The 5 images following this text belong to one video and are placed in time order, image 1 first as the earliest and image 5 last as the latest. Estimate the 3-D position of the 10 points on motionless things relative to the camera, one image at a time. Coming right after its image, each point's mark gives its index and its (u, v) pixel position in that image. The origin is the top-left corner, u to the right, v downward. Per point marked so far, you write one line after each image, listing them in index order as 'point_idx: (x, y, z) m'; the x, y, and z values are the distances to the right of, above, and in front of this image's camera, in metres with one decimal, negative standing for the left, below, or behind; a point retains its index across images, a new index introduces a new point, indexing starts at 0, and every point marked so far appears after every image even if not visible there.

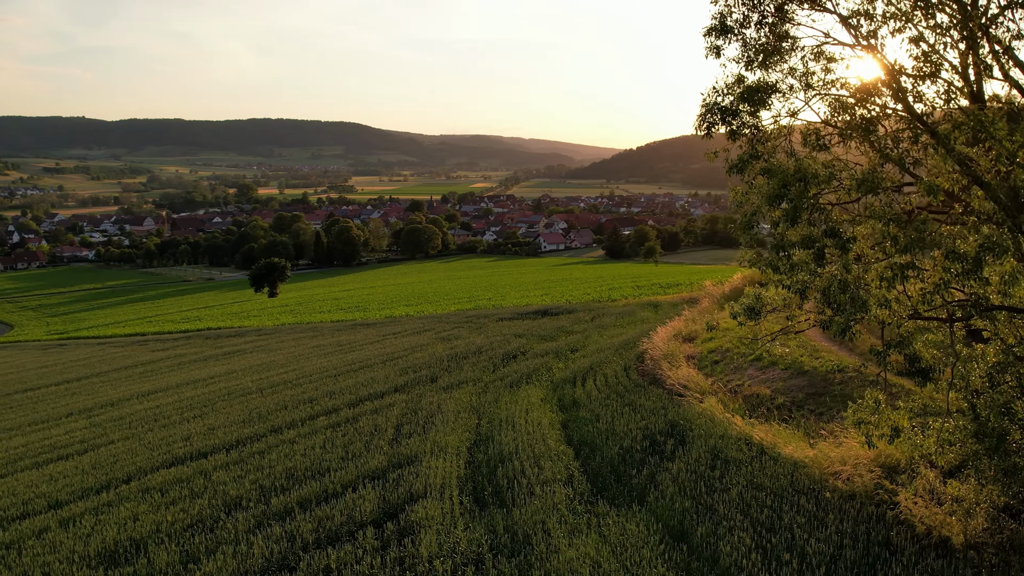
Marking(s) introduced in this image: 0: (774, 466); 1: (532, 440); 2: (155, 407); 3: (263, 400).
0: (+2.0, -1.3, +7.6) m
1: (+0.2, -1.5, +9.9) m
2: (-5.6, -1.9, +16.0) m
3: (-3.7, -1.7, +14.8) m
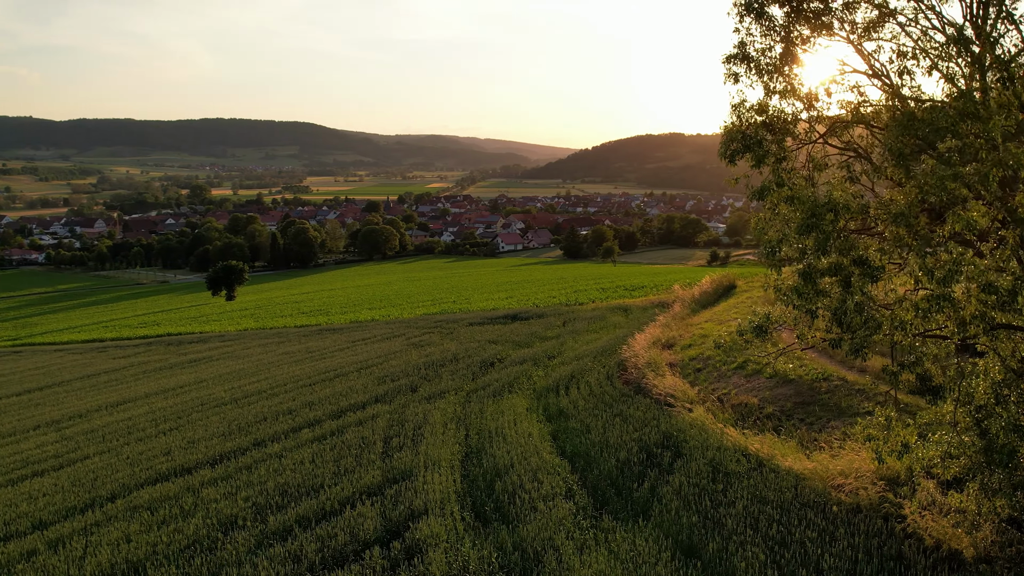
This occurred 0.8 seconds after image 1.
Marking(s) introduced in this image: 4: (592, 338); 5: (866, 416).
0: (+2.0, -1.4, +7.7) m
1: (+0.1, -1.6, +9.9) m
2: (-6.0, -2.0, +15.7) m
3: (-3.9, -1.8, +14.7) m
4: (+1.4, -0.9, +17.6) m
5: (+3.2, -1.2, +9.2) m
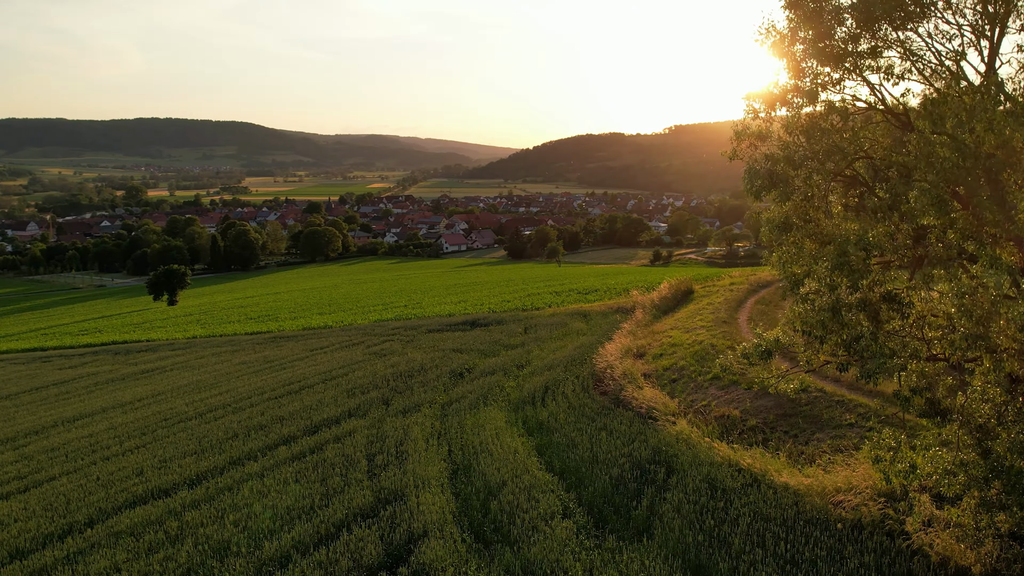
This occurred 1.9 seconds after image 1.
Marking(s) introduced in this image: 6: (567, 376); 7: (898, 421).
0: (+2.0, -1.6, +7.9) m
1: (0.0, -1.8, +9.9) m
2: (-6.4, -2.3, +15.4) m
3: (-4.3, -2.0, +14.4) m
4: (+0.8, -1.0, +17.7) m
5: (+3.1, -1.3, +9.4) m
6: (+0.8, -1.2, +14.3) m
7: (+3.5, -1.2, +9.1) m
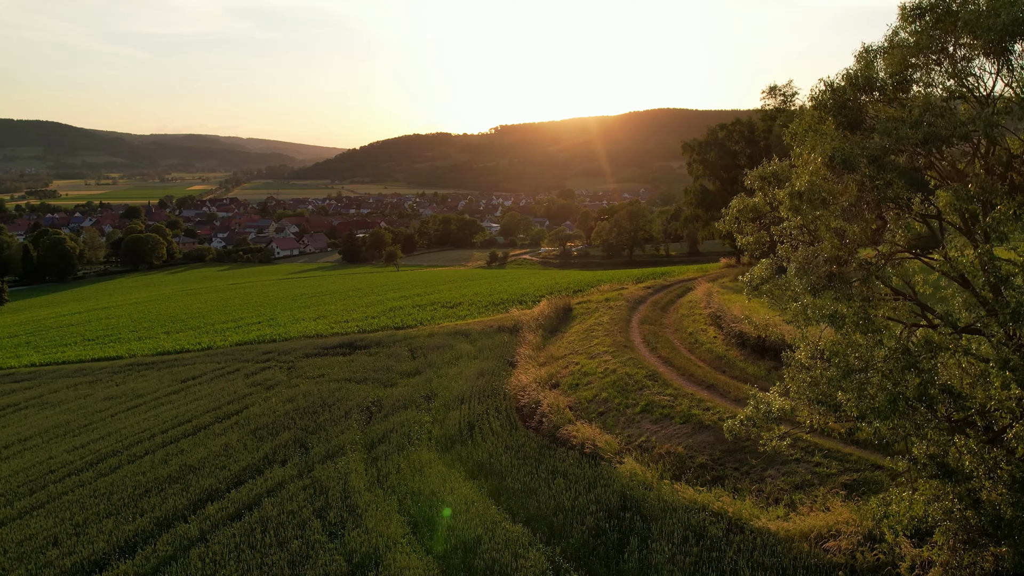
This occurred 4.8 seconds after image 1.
0: (+2.0, -2.1, +8.3) m
1: (-0.3, -2.3, +10.0) m
2: (-7.6, -2.9, +14.1) m
3: (-5.4, -2.6, +13.6) m
4: (-1.0, -1.5, +17.7) m
5: (+2.8, -1.7, +10.0) m
6: (-0.4, -1.7, +14.4) m
7: (+3.2, -1.6, +9.7) m
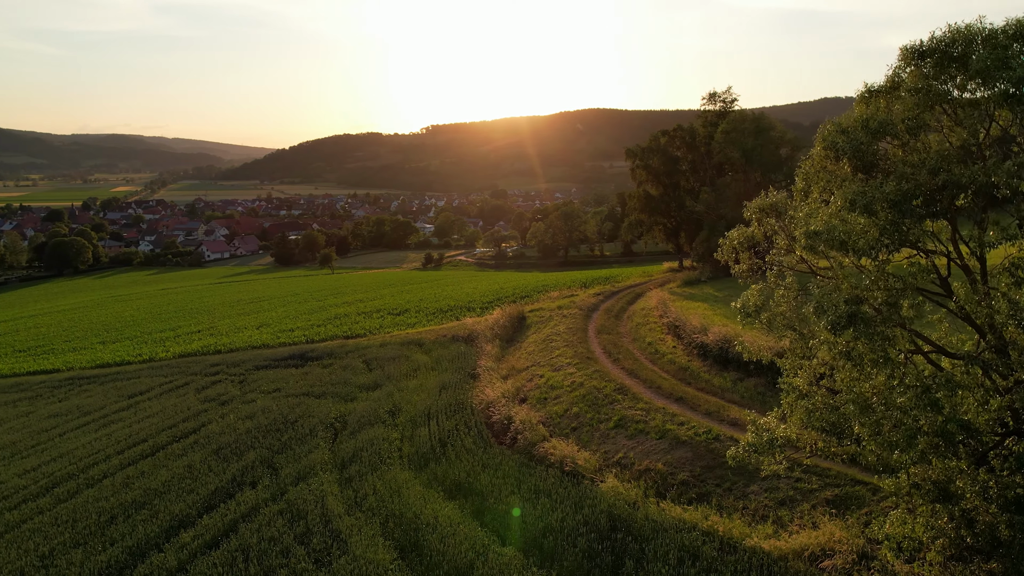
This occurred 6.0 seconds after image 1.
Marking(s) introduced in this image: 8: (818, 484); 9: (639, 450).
0: (+2.0, -2.3, +8.5) m
1: (-0.4, -2.5, +10.0) m
2: (-8.0, -3.2, +13.6) m
3: (-5.8, -2.9, +13.3) m
4: (-1.6, -1.7, +17.7) m
5: (+2.7, -1.9, +10.2) m
6: (-0.8, -2.0, +14.4) m
7: (+3.1, -1.8, +10.0) m
8: (+3.0, -1.9, +9.8) m
9: (+1.5, -1.9, +12.0) m
